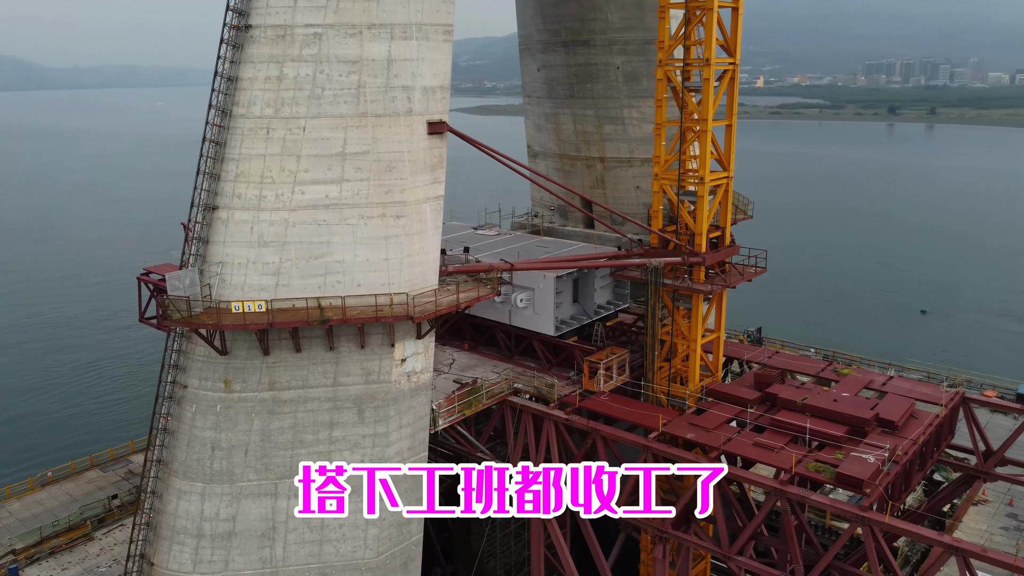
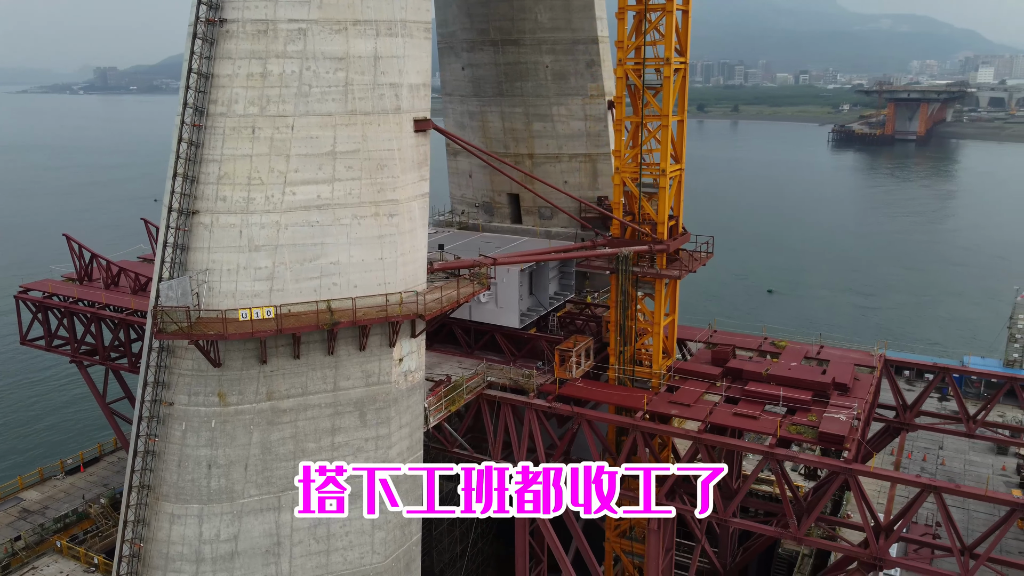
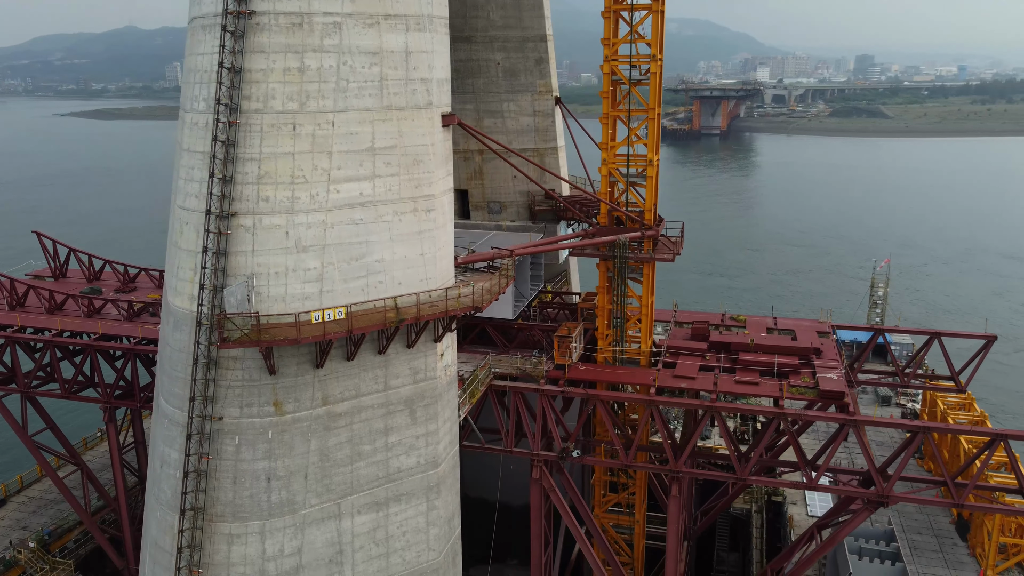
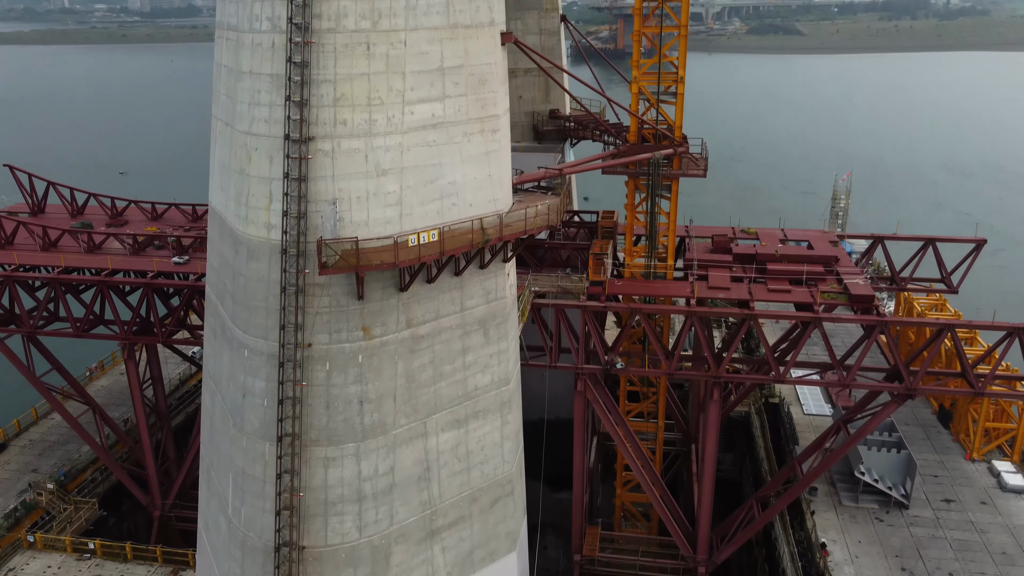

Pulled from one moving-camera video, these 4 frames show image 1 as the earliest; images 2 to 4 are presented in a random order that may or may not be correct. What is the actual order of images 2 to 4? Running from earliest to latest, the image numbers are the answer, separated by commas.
2, 3, 4
